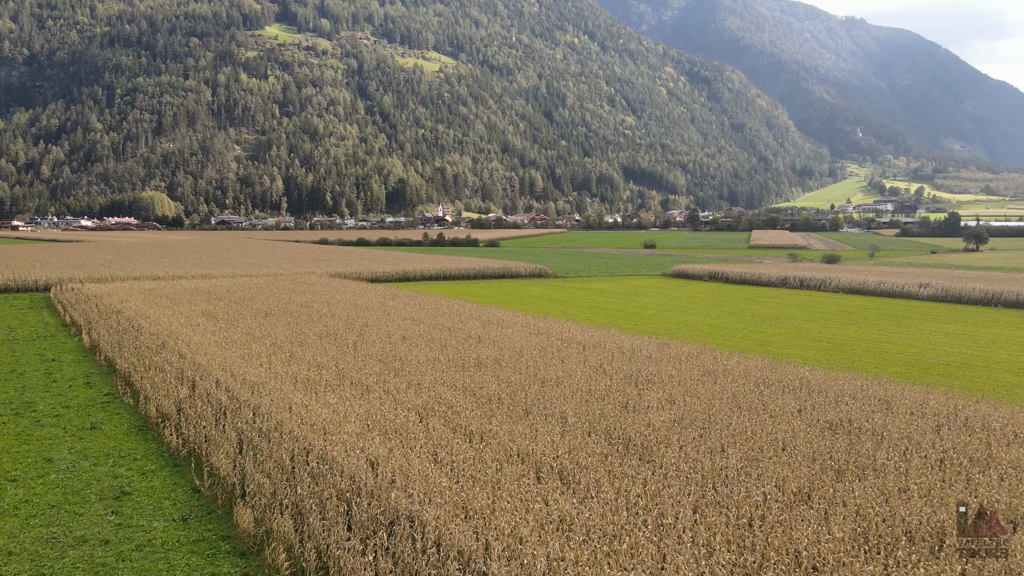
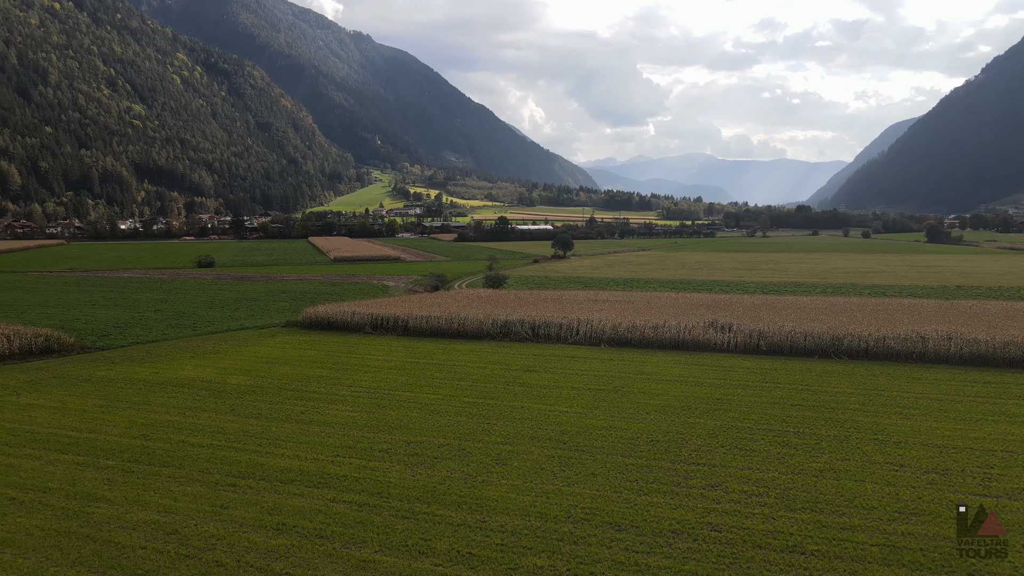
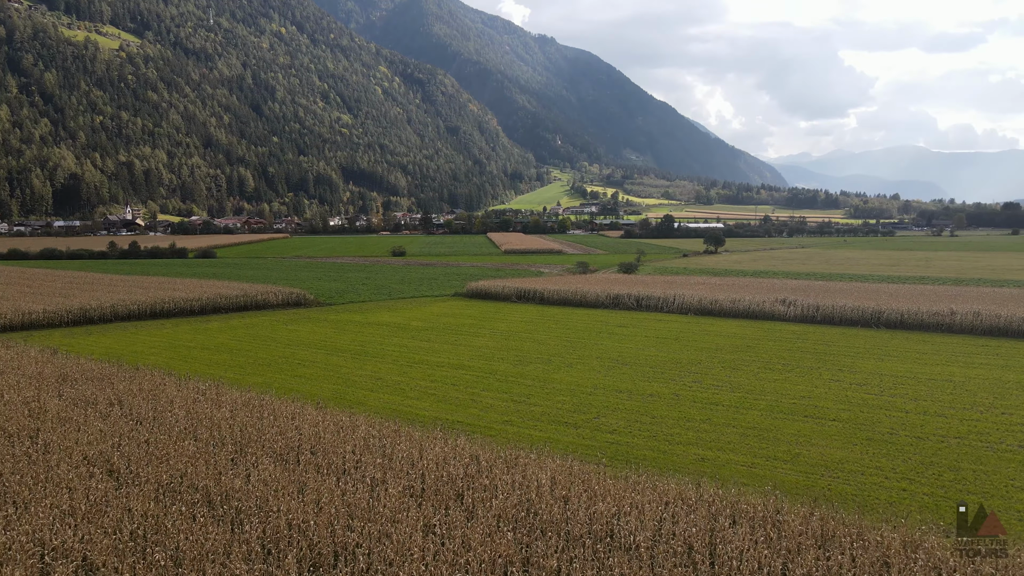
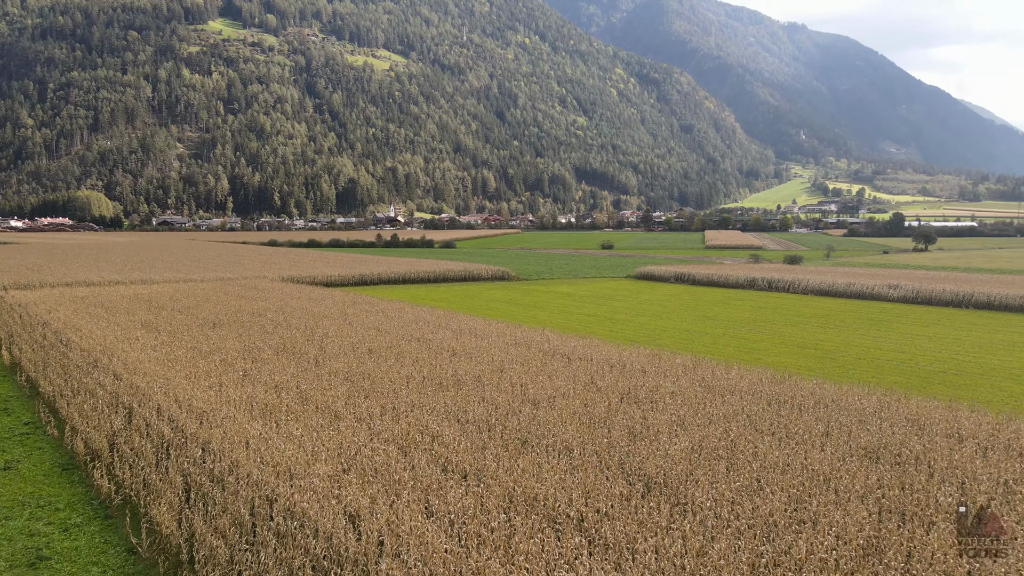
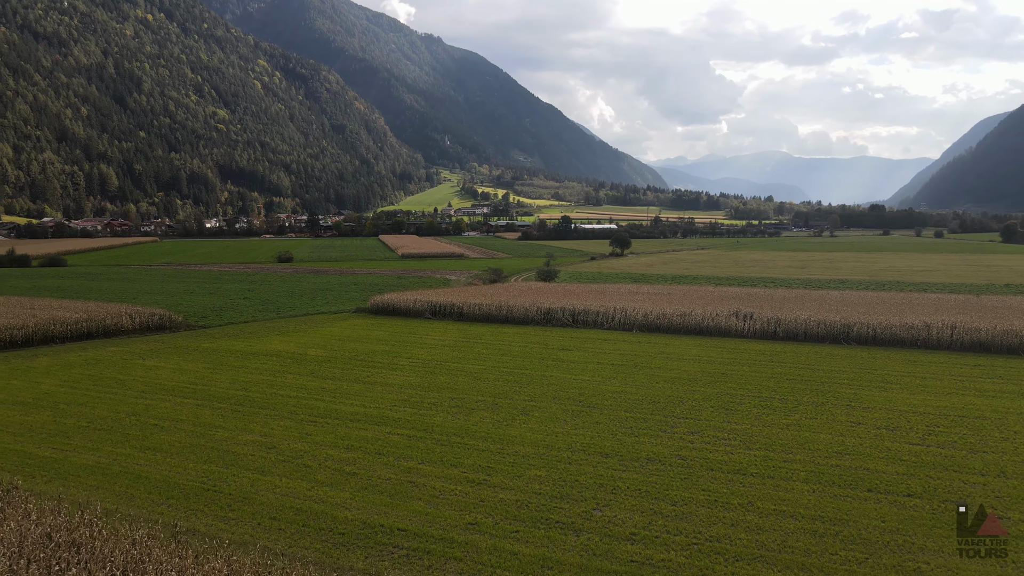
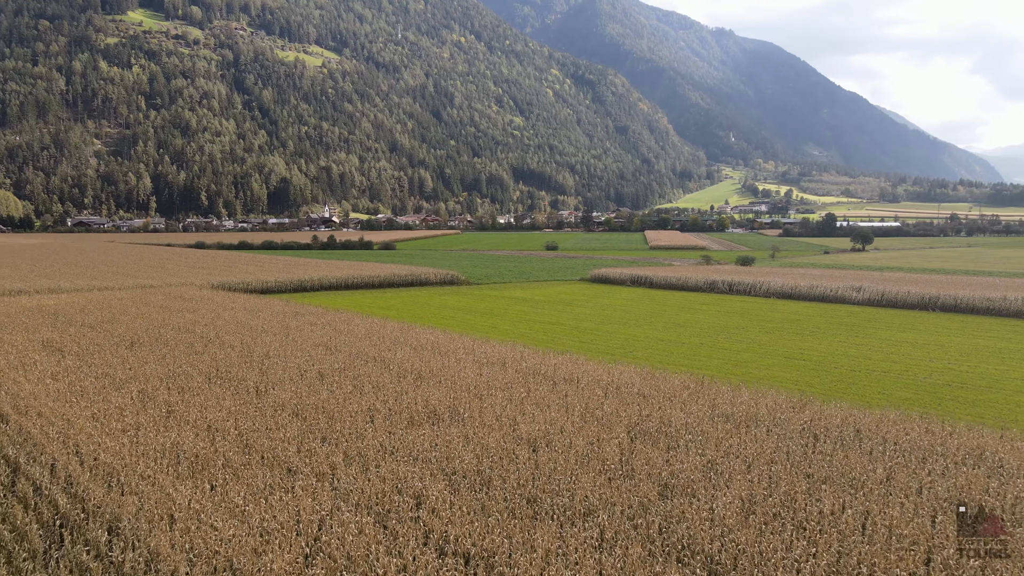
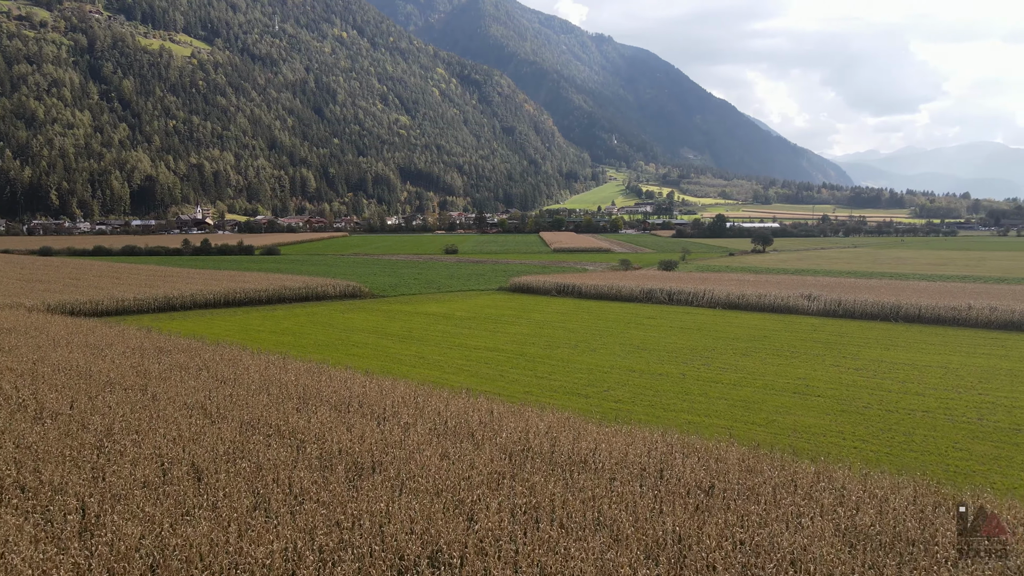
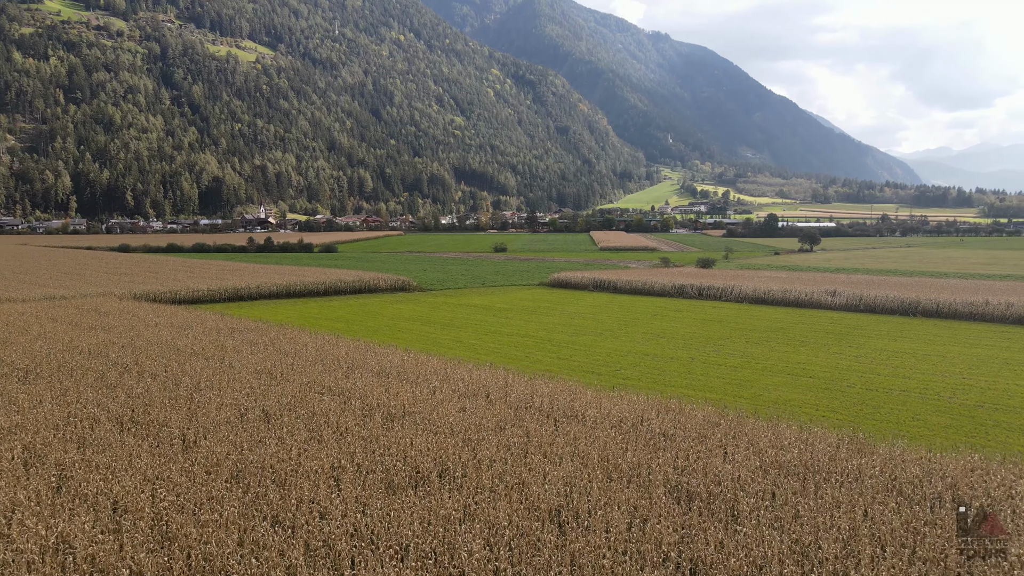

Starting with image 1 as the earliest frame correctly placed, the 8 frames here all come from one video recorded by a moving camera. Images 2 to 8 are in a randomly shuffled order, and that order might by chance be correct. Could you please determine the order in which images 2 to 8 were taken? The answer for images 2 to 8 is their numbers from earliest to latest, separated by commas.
4, 6, 8, 7, 3, 5, 2
